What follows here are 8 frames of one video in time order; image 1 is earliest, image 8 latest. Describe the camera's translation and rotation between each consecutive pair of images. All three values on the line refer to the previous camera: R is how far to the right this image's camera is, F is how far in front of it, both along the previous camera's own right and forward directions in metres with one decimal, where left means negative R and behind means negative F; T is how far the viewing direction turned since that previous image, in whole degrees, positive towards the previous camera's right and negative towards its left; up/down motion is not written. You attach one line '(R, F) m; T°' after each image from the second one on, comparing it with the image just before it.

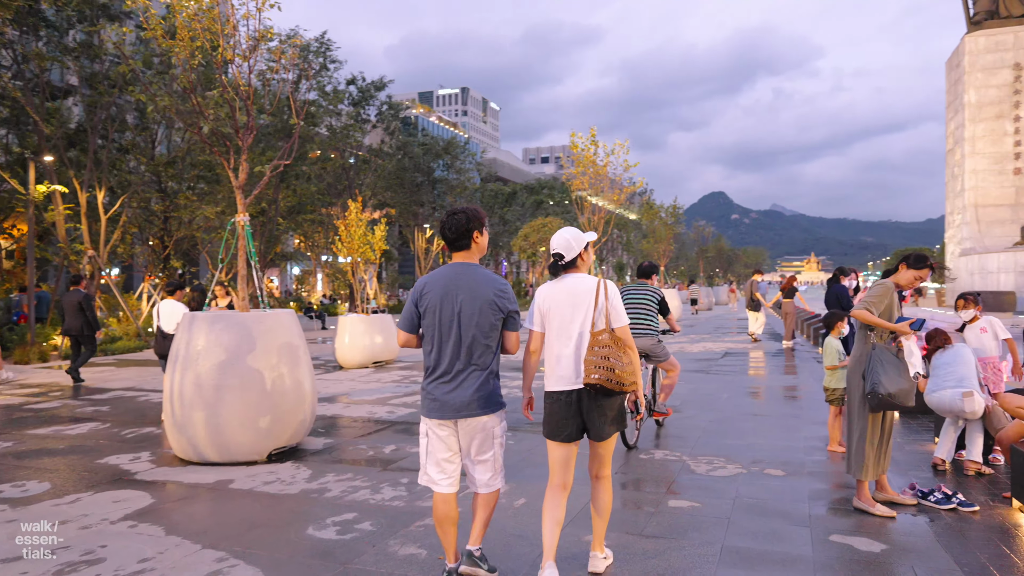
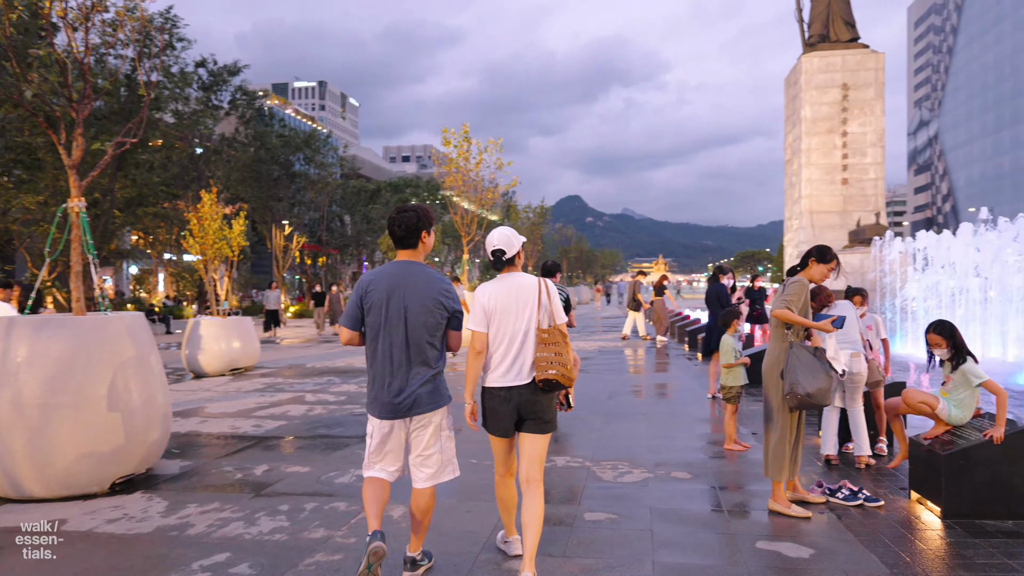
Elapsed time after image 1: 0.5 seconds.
(-0.3, +0.5) m; +11°
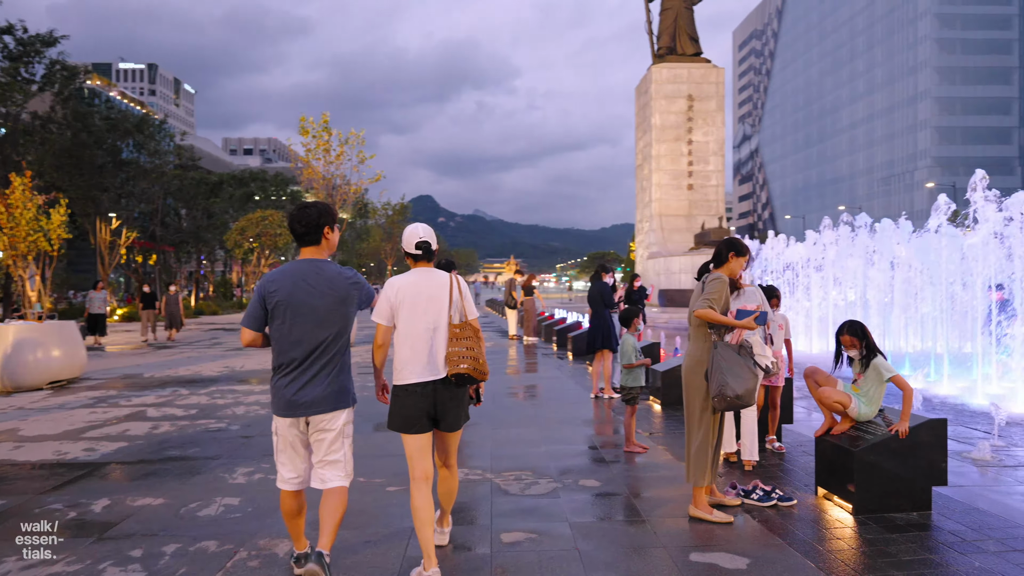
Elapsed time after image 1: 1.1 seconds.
(-0.3, +0.5) m; +12°
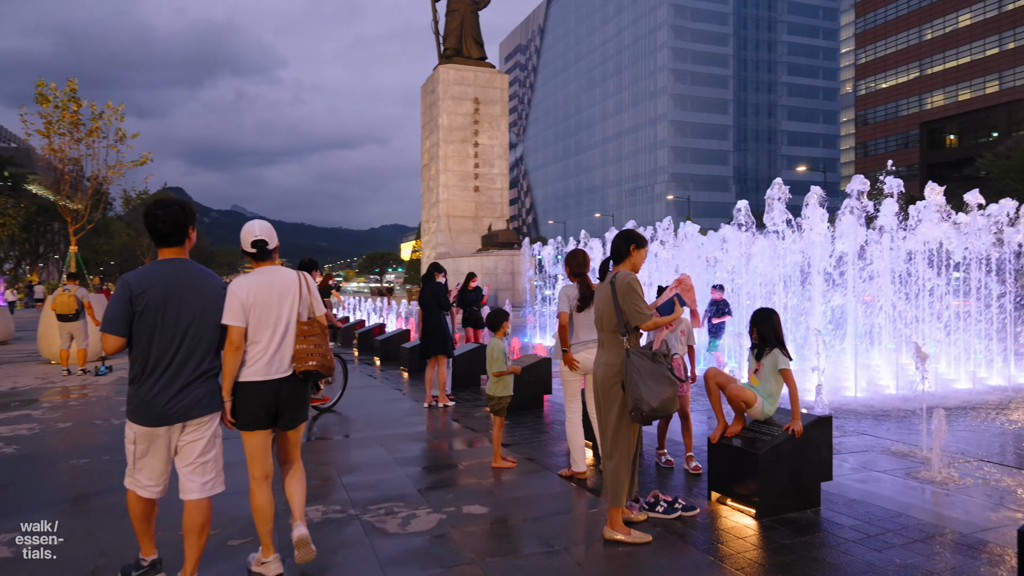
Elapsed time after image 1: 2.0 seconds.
(-0.7, +0.8) m; +19°
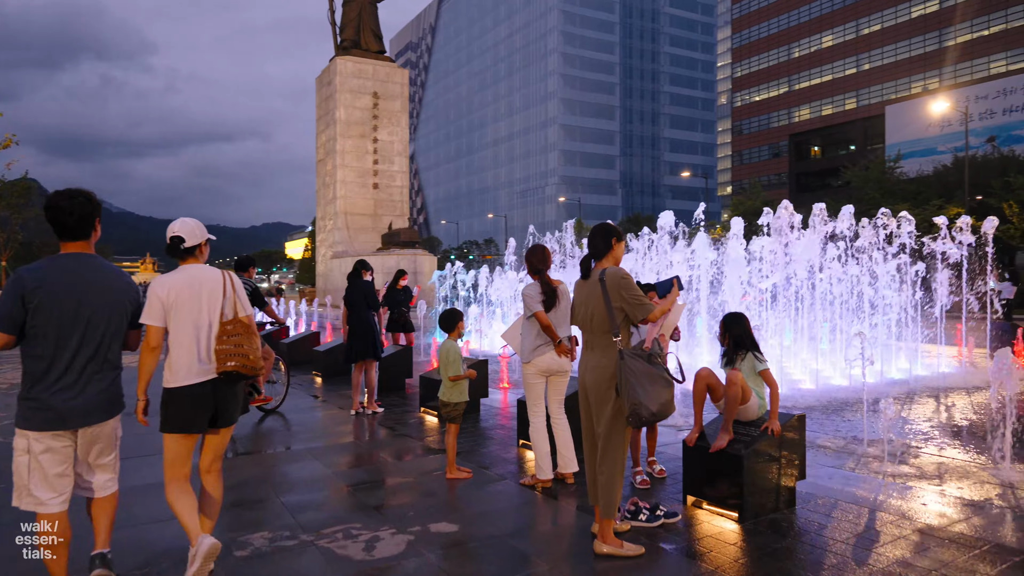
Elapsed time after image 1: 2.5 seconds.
(-0.5, +0.4) m; +9°
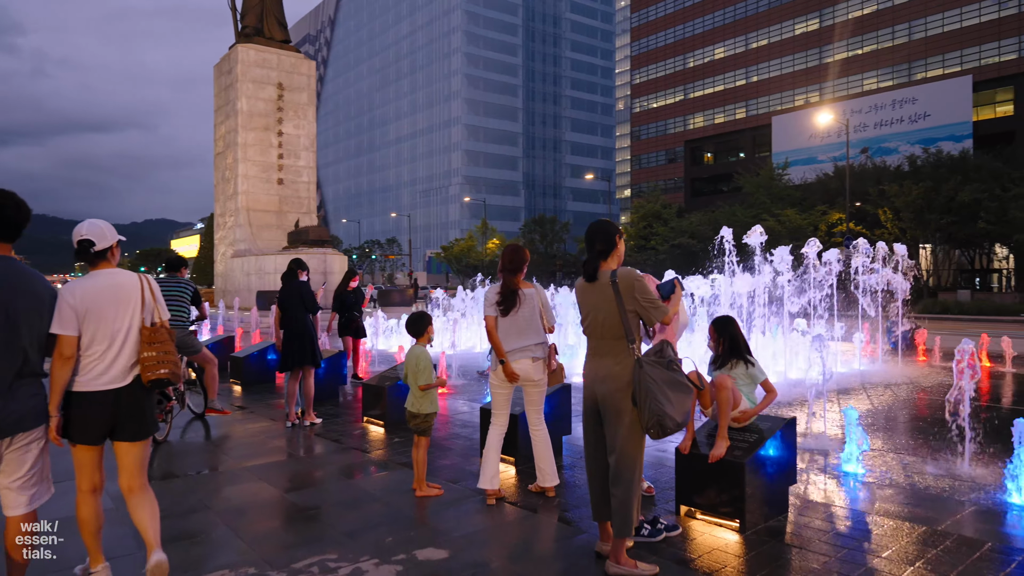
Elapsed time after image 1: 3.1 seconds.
(-0.5, +0.4) m; +8°
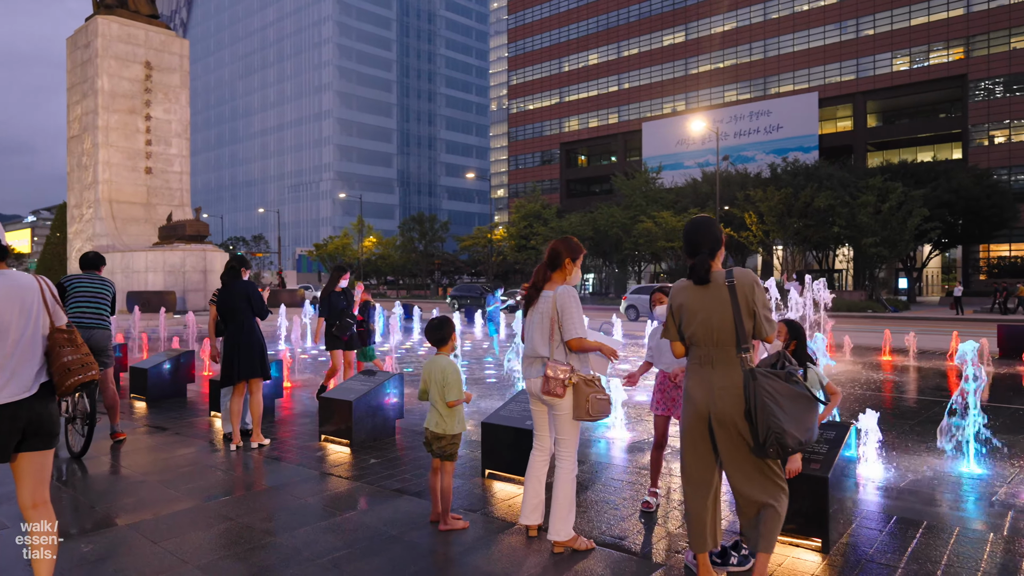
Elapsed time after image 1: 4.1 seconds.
(-1.0, +0.7) m; +10°
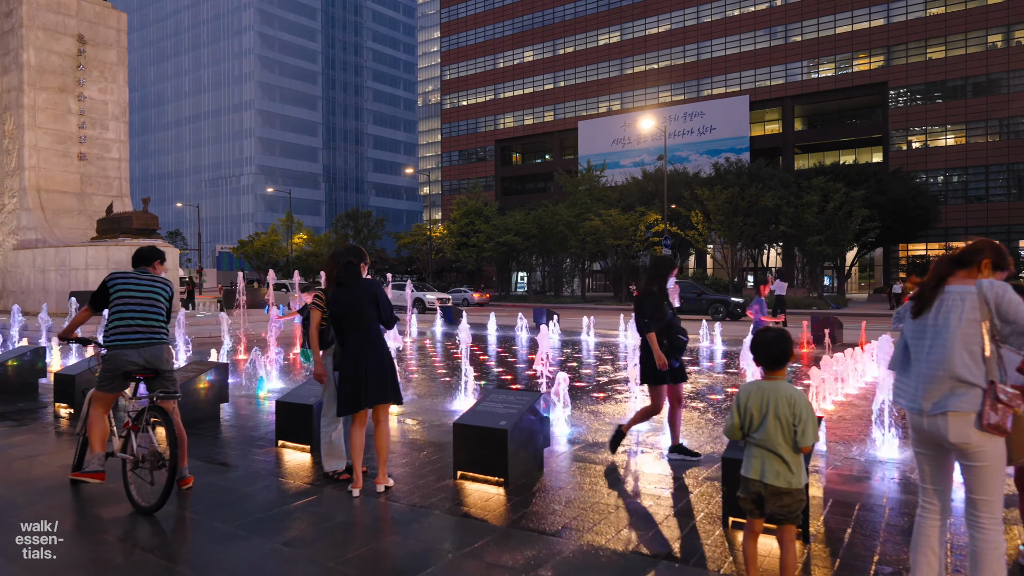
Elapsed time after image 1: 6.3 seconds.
(-2.0, +1.3) m; +6°
